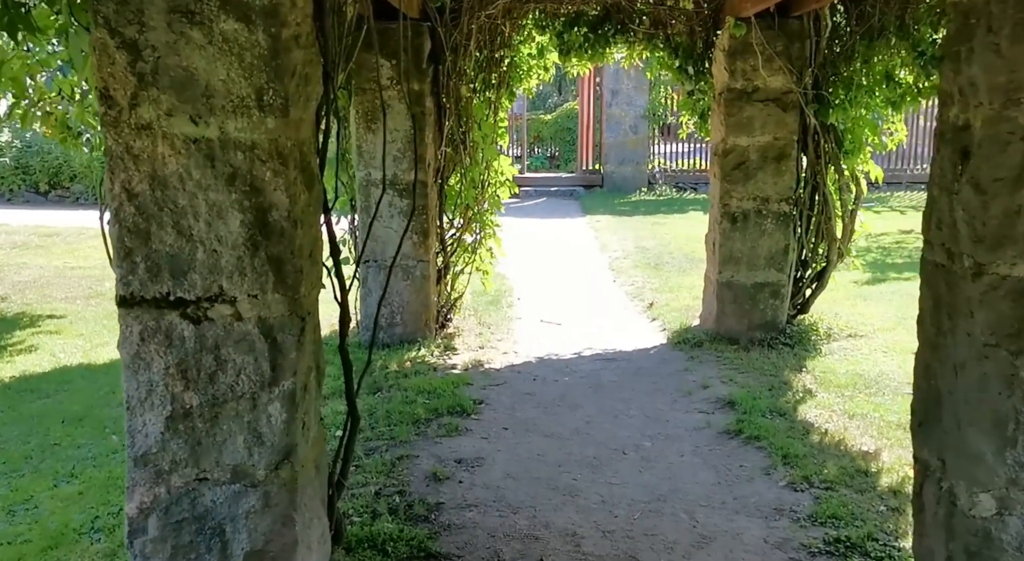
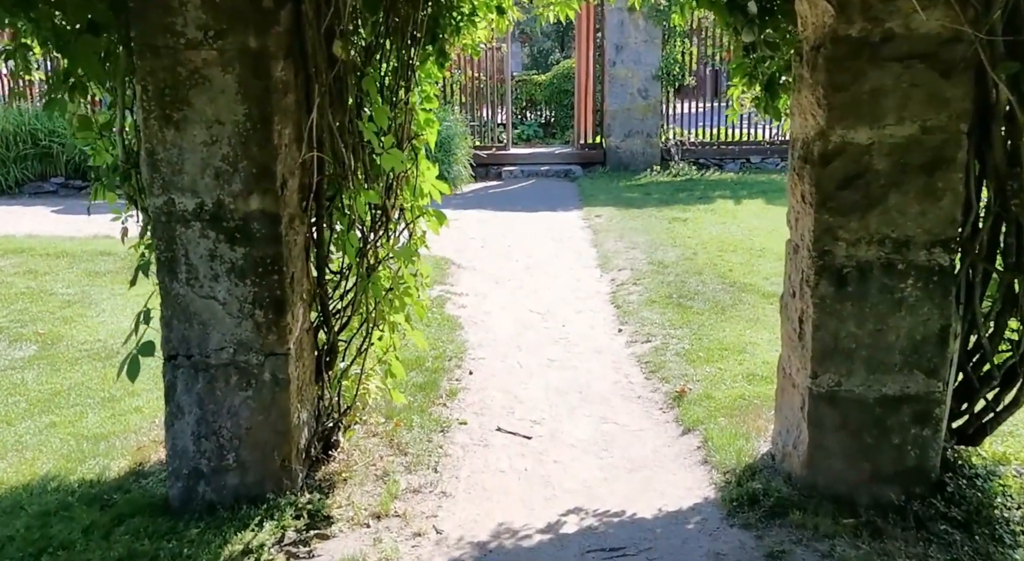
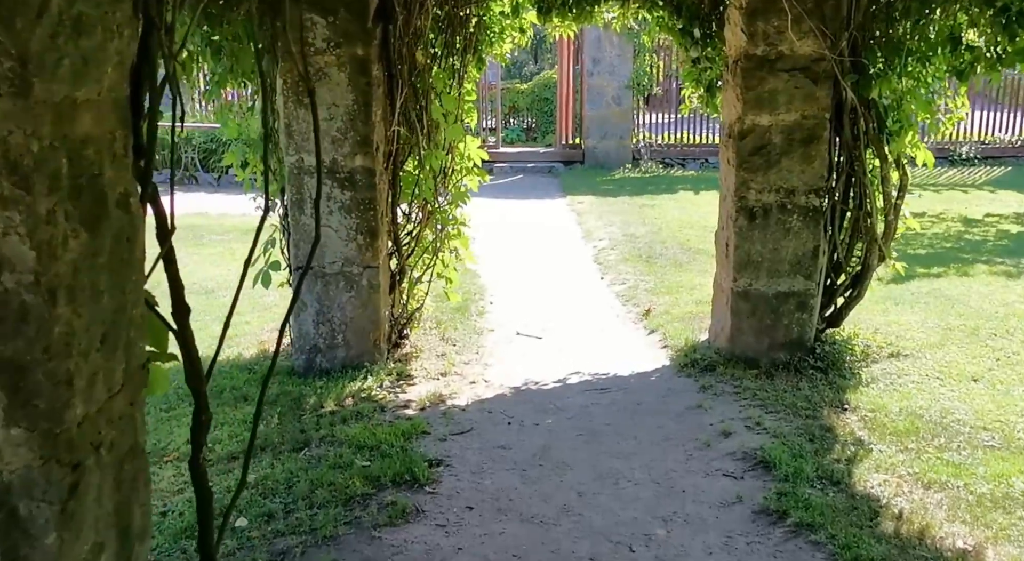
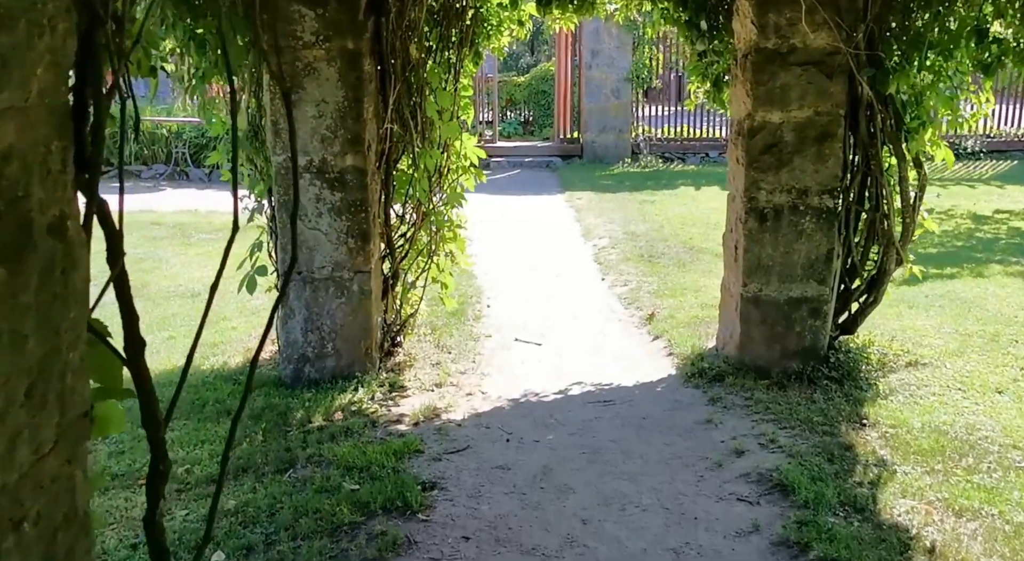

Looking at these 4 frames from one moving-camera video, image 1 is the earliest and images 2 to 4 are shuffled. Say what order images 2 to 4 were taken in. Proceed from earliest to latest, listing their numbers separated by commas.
3, 4, 2
